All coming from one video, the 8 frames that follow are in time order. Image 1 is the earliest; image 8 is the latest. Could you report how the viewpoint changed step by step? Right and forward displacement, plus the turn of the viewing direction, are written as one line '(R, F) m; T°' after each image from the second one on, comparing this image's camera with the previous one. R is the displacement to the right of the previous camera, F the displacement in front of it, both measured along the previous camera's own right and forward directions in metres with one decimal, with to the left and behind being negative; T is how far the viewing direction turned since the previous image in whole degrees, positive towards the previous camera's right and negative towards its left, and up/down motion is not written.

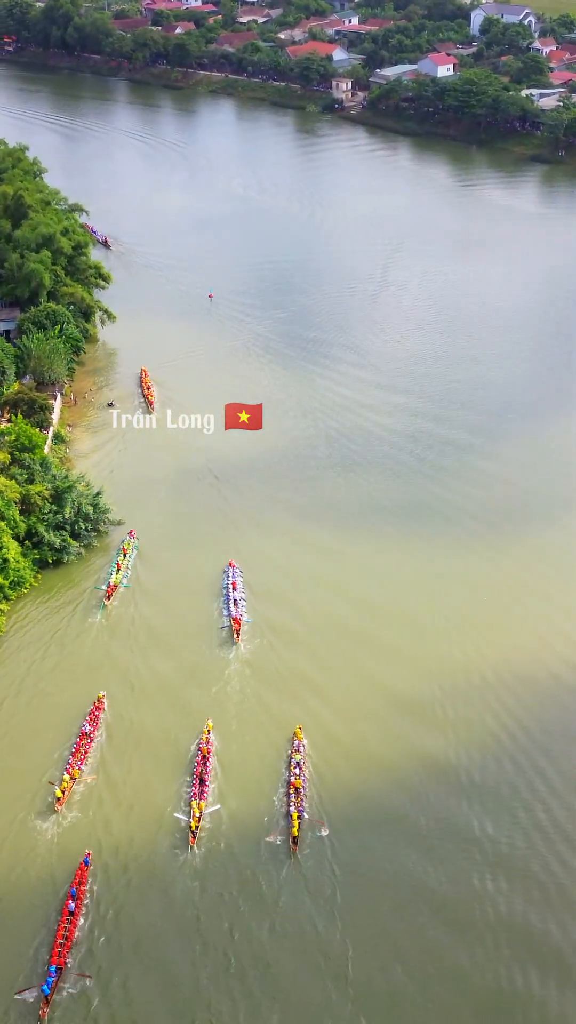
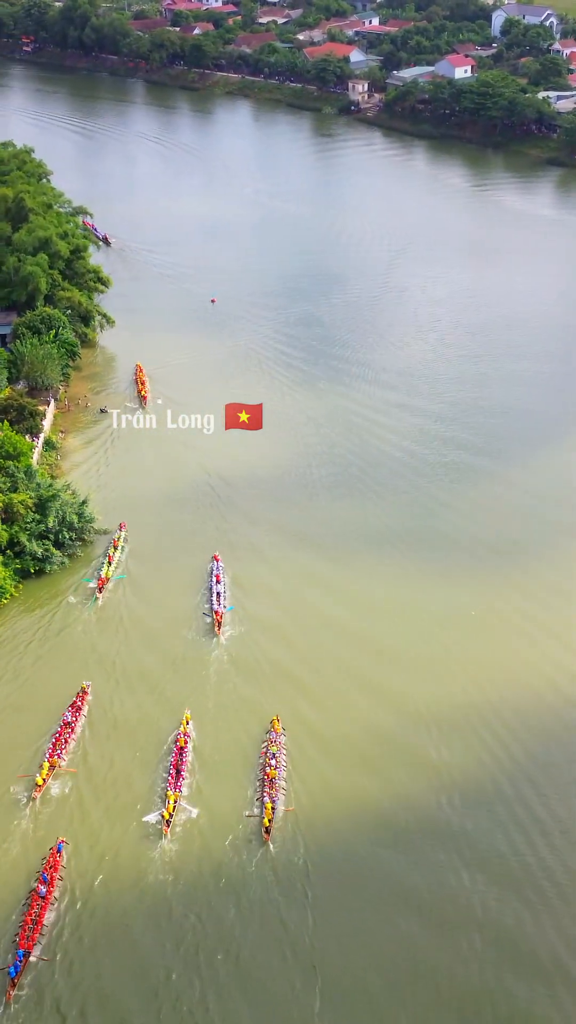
(+0.6, +0.4) m; -1°
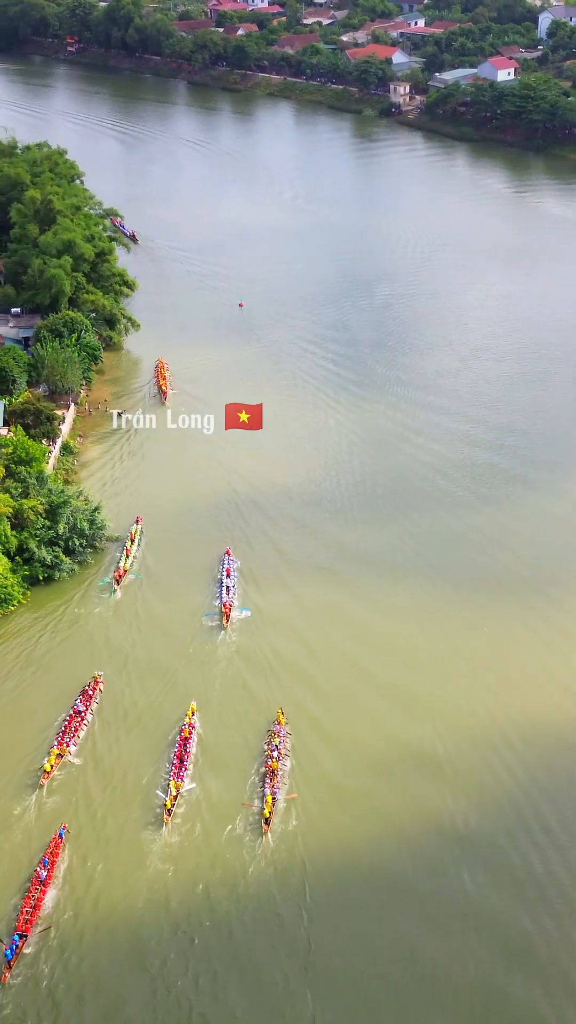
(+0.5, +0.3) m; -2°
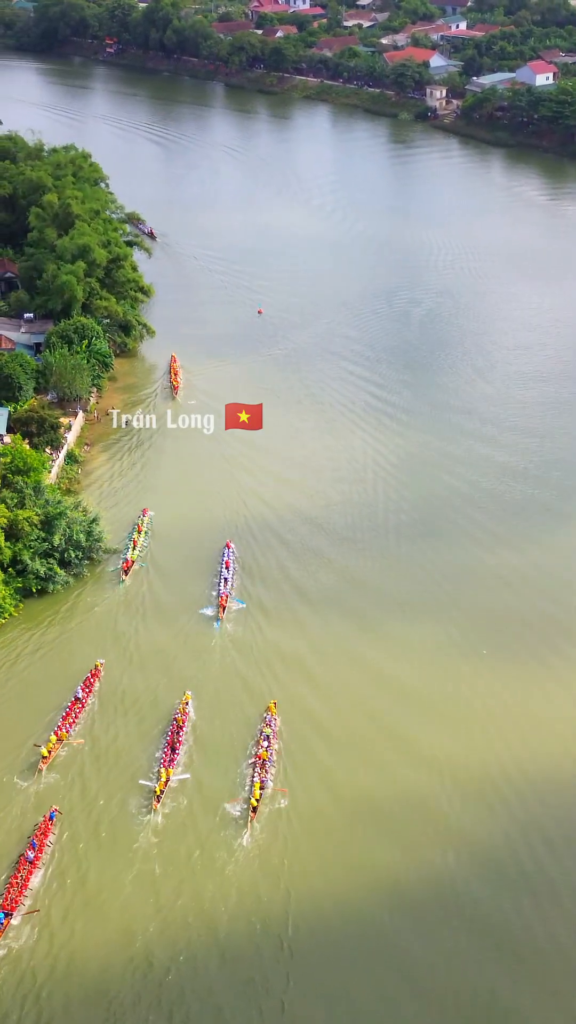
(+0.7, +0.4) m; -2°
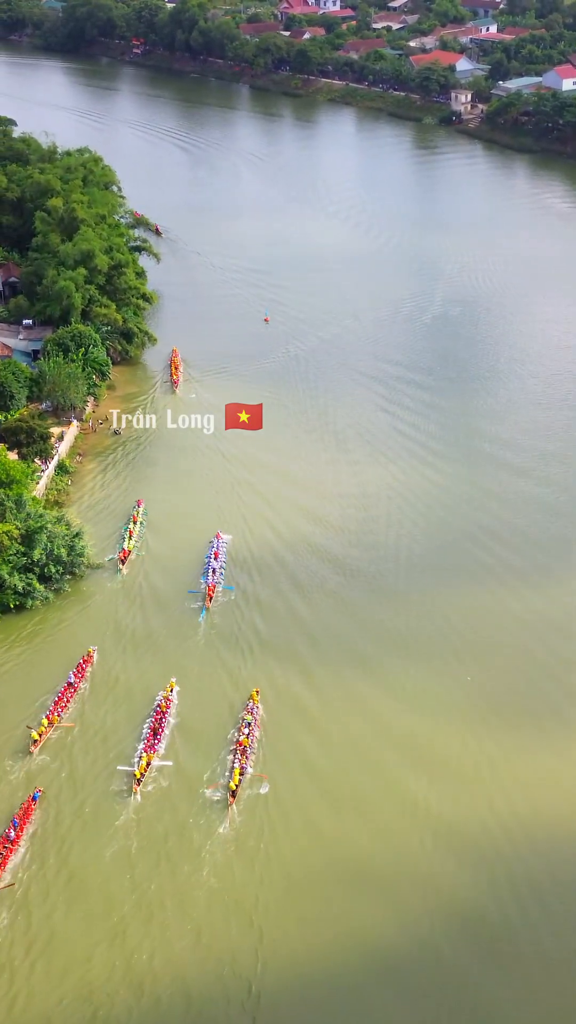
(+0.7, +0.5) m; -2°
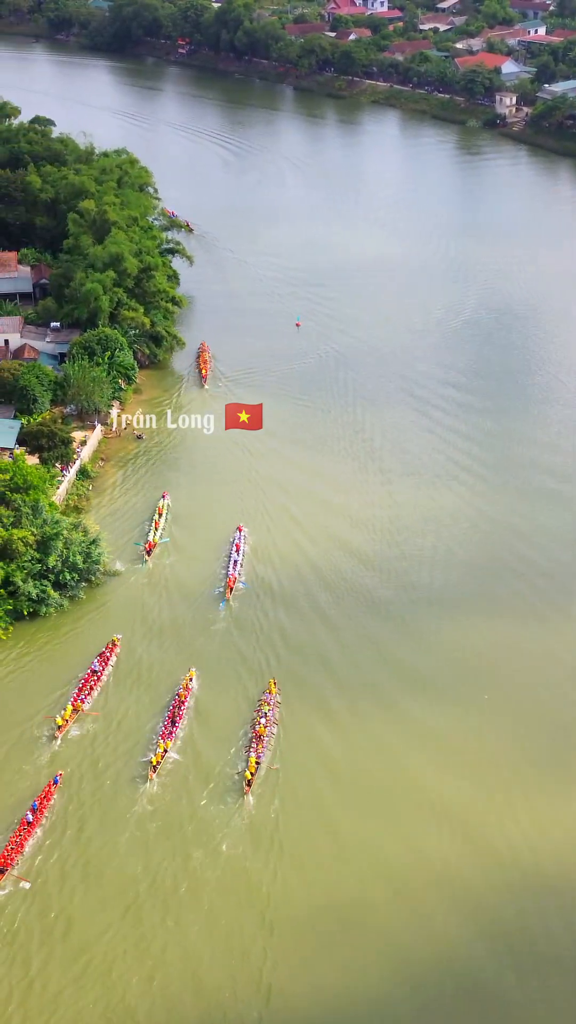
(+0.4, +0.3) m; -2°
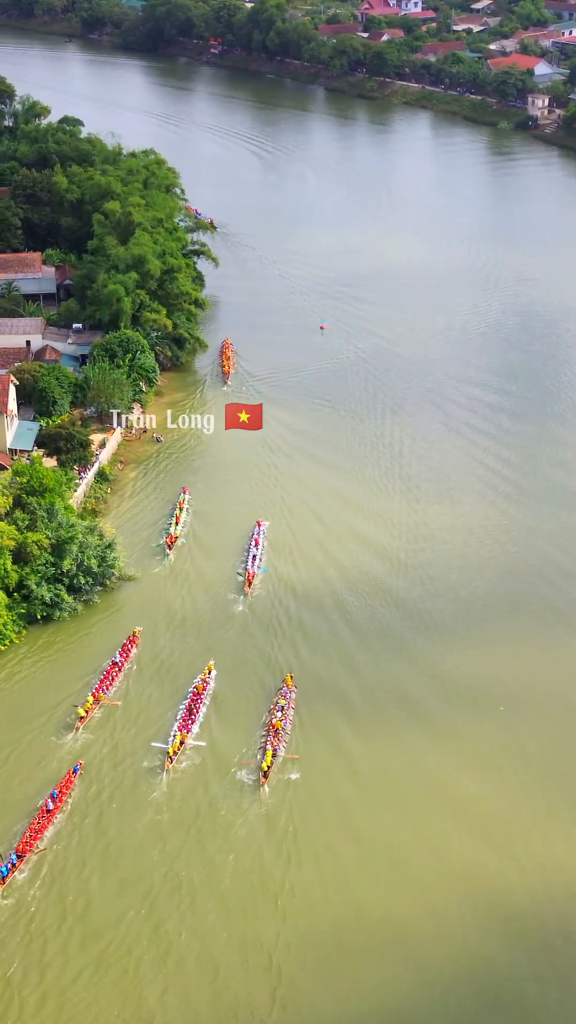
(+0.2, +0.2) m; -1°
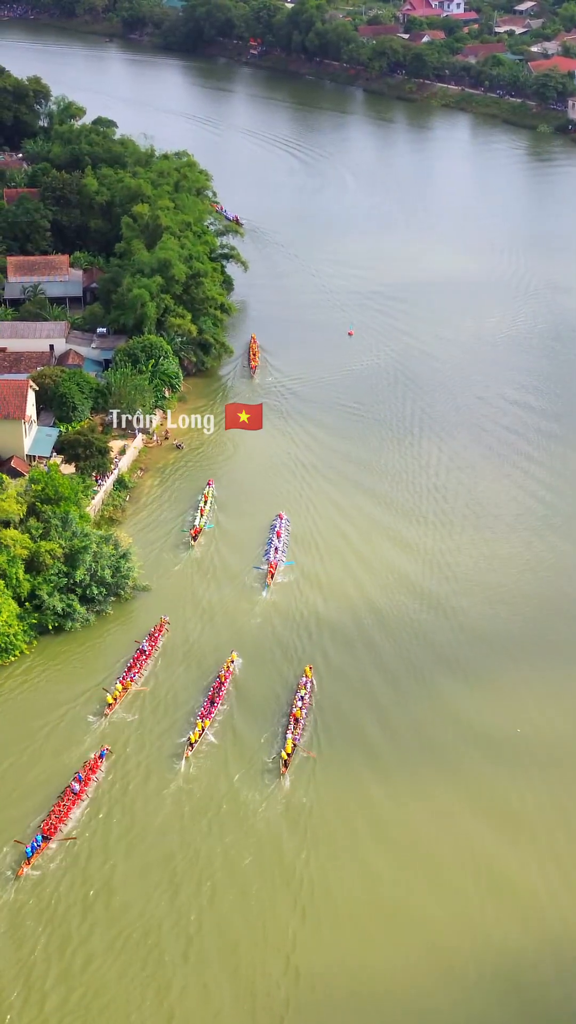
(+0.3, +0.3) m; -2°
